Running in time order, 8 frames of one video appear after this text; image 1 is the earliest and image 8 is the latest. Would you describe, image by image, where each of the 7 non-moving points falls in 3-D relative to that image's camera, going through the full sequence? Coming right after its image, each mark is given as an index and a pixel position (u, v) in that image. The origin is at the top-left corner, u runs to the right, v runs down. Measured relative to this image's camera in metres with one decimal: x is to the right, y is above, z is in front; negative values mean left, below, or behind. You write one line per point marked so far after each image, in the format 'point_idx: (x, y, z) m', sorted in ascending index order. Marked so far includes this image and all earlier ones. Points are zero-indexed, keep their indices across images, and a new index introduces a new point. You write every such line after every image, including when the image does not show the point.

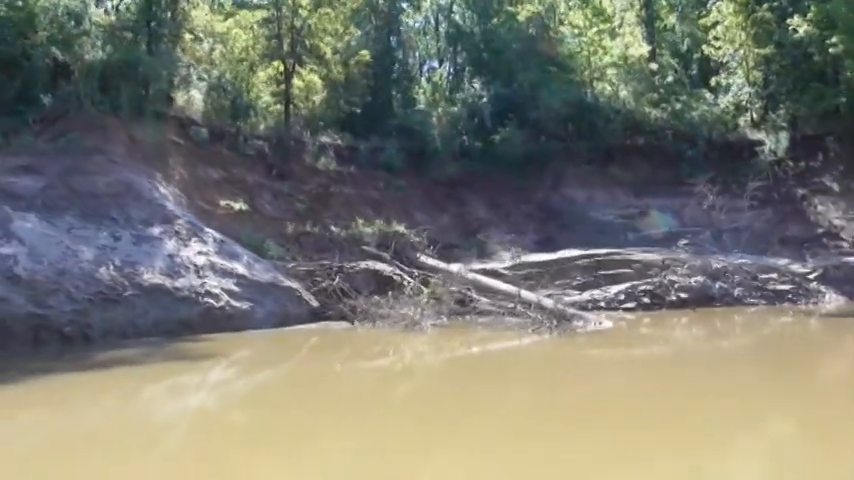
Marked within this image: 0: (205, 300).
0: (-4.0, -1.1, +14.0) m
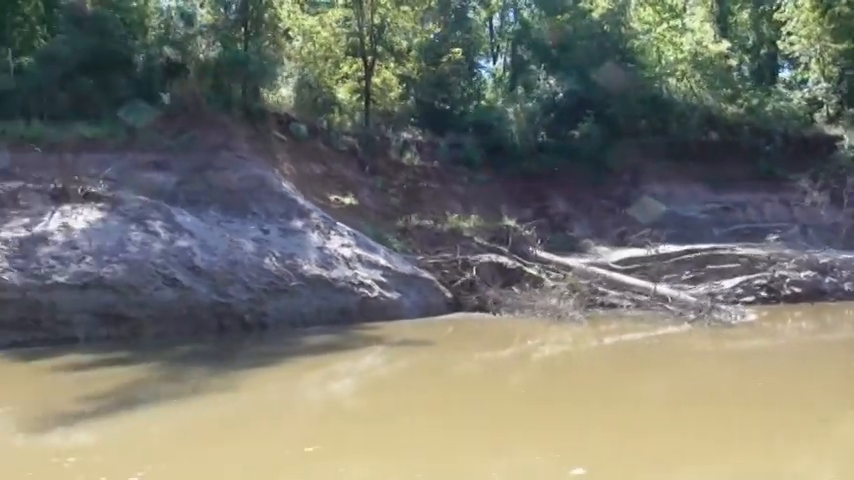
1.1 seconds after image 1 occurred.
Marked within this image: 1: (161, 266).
0: (-1.2, -1.0, +14.7) m
1: (-4.5, -0.4, +13.2) m
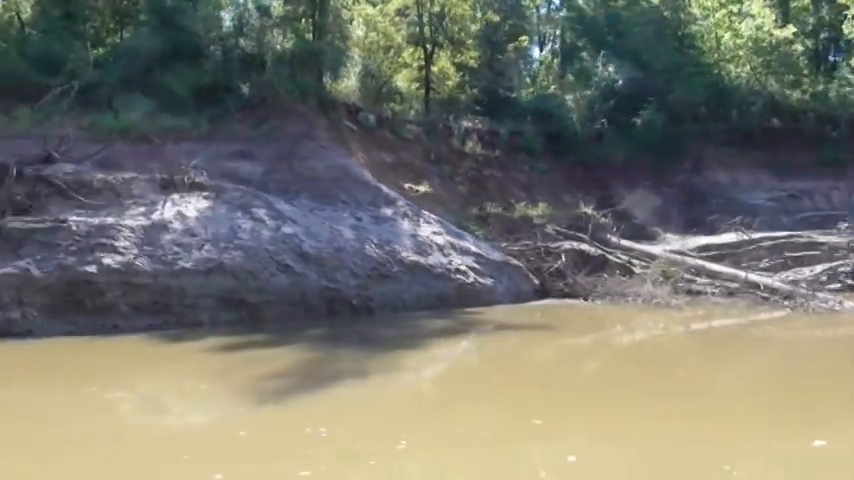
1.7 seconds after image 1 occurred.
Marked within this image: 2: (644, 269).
0: (+0.6, -0.7, +15.1) m
1: (-2.7, -0.2, +13.7) m
2: (+5.1, -0.7, +17.5) m
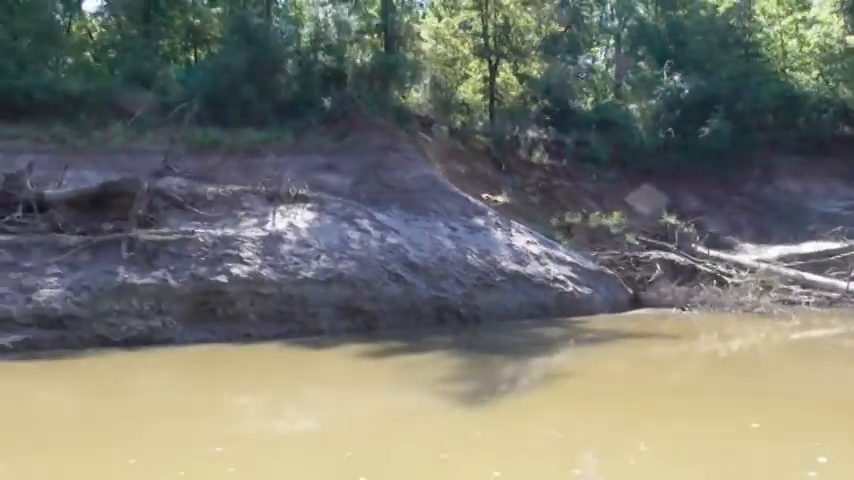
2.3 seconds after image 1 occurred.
0: (+2.6, -0.9, +15.2) m
1: (-0.8, -0.4, +14.0) m
2: (+7.2, -0.9, +17.5) m
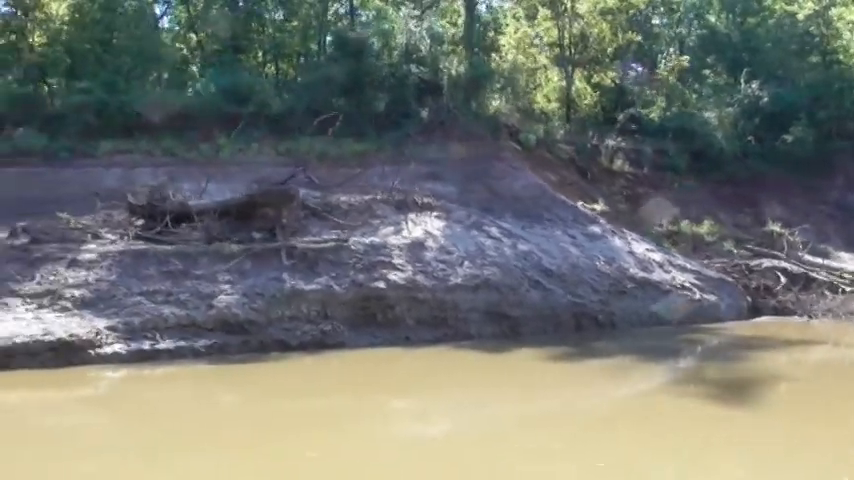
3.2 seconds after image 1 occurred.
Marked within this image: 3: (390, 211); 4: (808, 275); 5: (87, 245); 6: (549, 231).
0: (+5.2, -1.1, +15.3) m
1: (+1.8, -0.6, +14.2) m
2: (+9.9, -1.1, +17.4) m
3: (-0.7, +0.6, +15.0) m
4: (+8.9, -0.9, +17.5) m
5: (-6.0, -0.1, +13.1) m
6: (+2.7, +0.2, +16.2) m
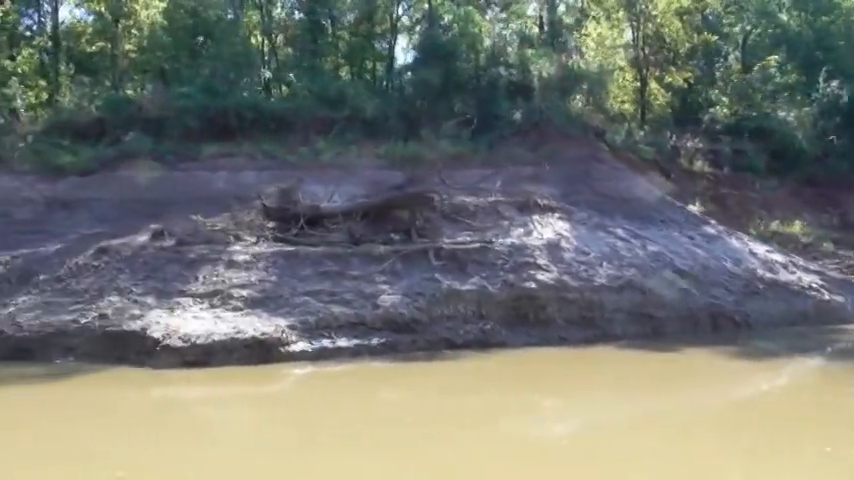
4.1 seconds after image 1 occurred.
0: (+7.7, -1.1, +15.2) m
1: (+4.3, -0.6, +14.3) m
2: (+12.5, -1.1, +17.1) m
3: (+1.8, +0.5, +15.1) m
4: (+11.6, -0.9, +17.3) m
5: (-3.5, -0.1, +13.5) m
6: (+5.3, +0.2, +16.3) m
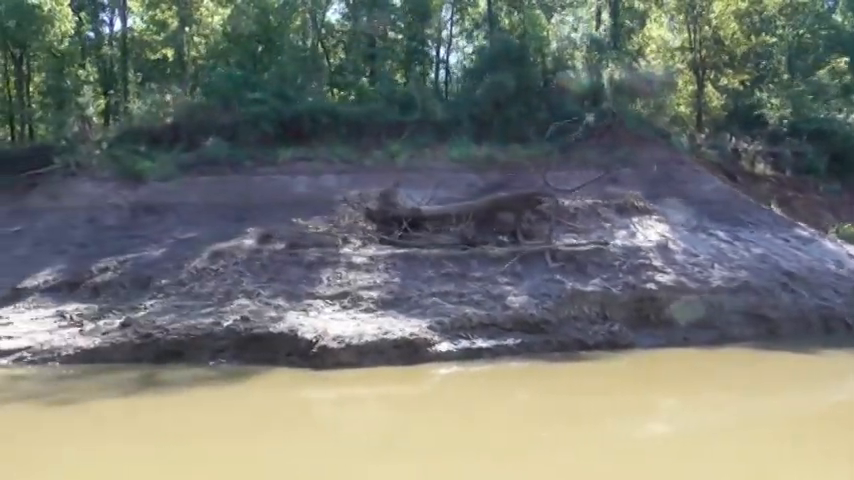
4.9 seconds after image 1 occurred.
0: (+9.8, -1.1, +15.1) m
1: (+6.3, -0.6, +14.3) m
2: (+14.6, -1.1, +16.9) m
3: (+3.8, +0.5, +15.2) m
4: (+13.6, -0.9, +17.1) m
5: (-1.5, -0.2, +13.6) m
6: (+7.3, +0.1, +16.2) m
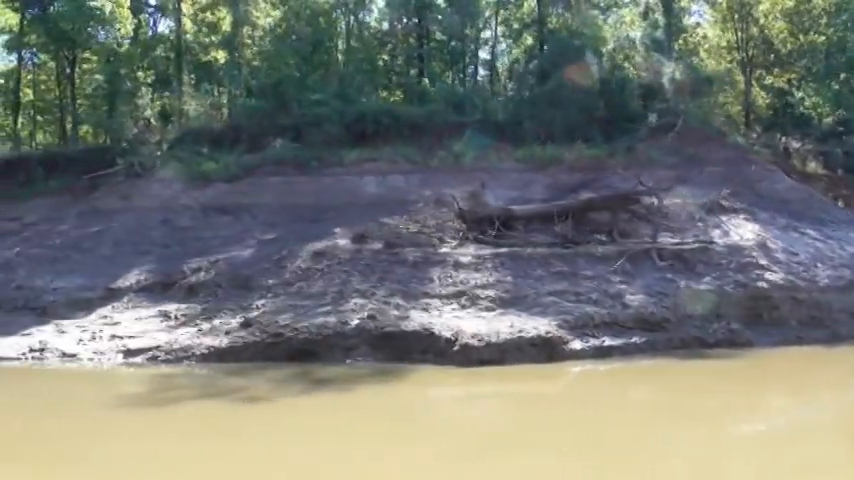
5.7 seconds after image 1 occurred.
0: (+11.6, -1.1, +15.0) m
1: (+8.1, -0.6, +14.2) m
2: (+16.4, -1.1, +16.8) m
3: (+5.6, +0.5, +15.2) m
4: (+15.5, -0.8, +17.0) m
5: (+0.3, -0.2, +13.7) m
6: (+9.1, +0.1, +16.2) m
